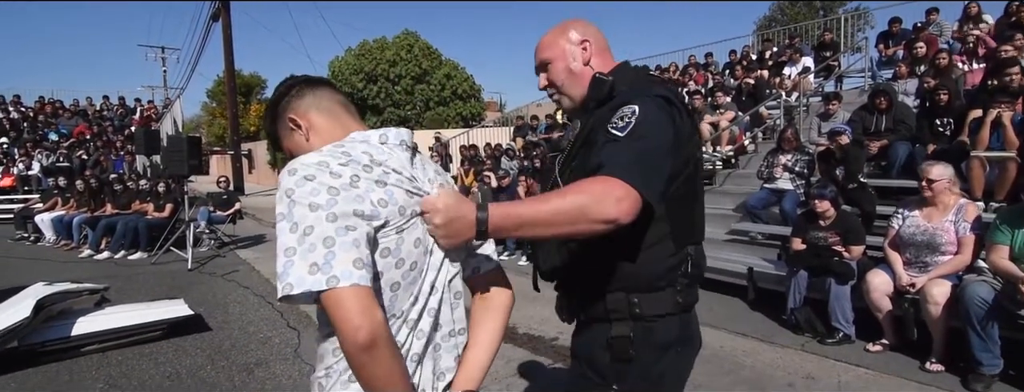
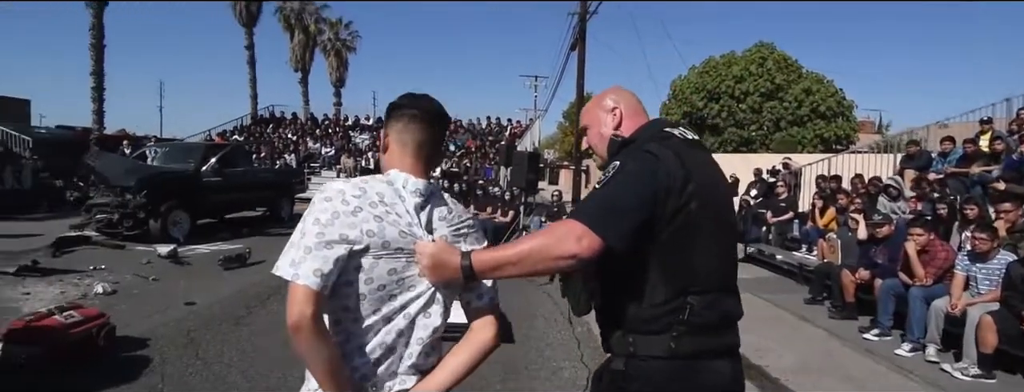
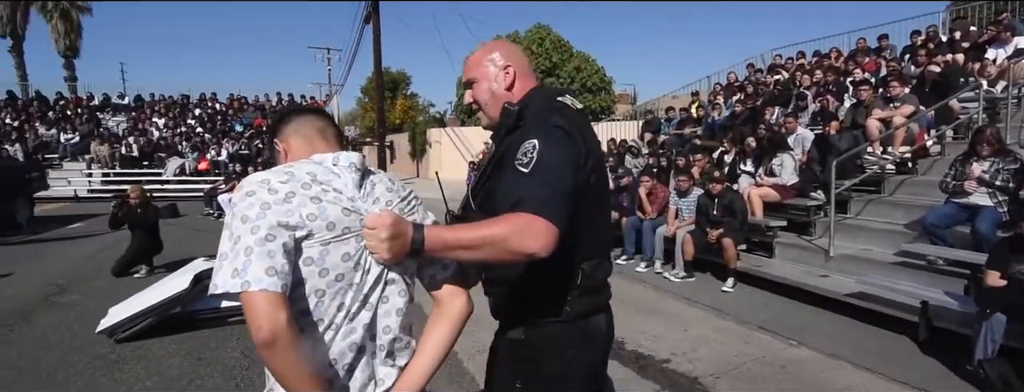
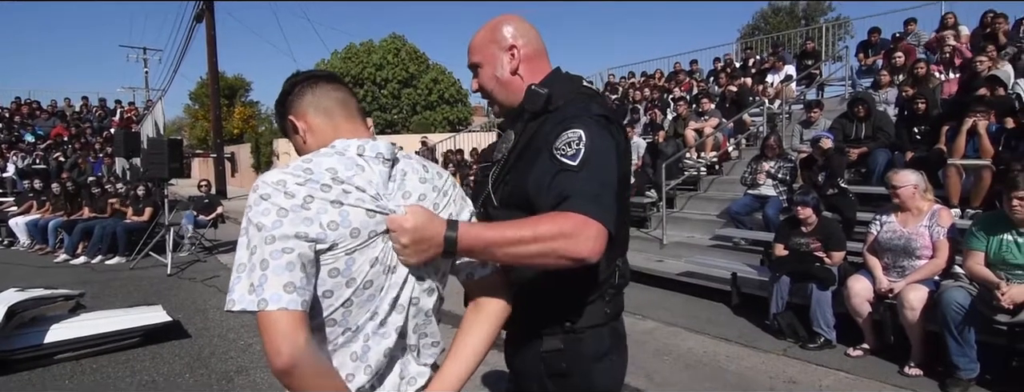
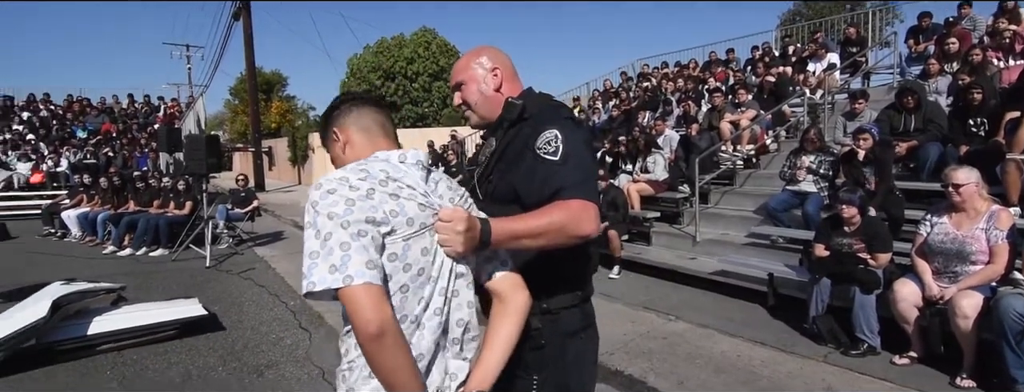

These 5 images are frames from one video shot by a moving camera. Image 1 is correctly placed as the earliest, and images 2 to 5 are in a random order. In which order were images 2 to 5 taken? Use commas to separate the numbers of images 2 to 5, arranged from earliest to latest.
4, 5, 3, 2
